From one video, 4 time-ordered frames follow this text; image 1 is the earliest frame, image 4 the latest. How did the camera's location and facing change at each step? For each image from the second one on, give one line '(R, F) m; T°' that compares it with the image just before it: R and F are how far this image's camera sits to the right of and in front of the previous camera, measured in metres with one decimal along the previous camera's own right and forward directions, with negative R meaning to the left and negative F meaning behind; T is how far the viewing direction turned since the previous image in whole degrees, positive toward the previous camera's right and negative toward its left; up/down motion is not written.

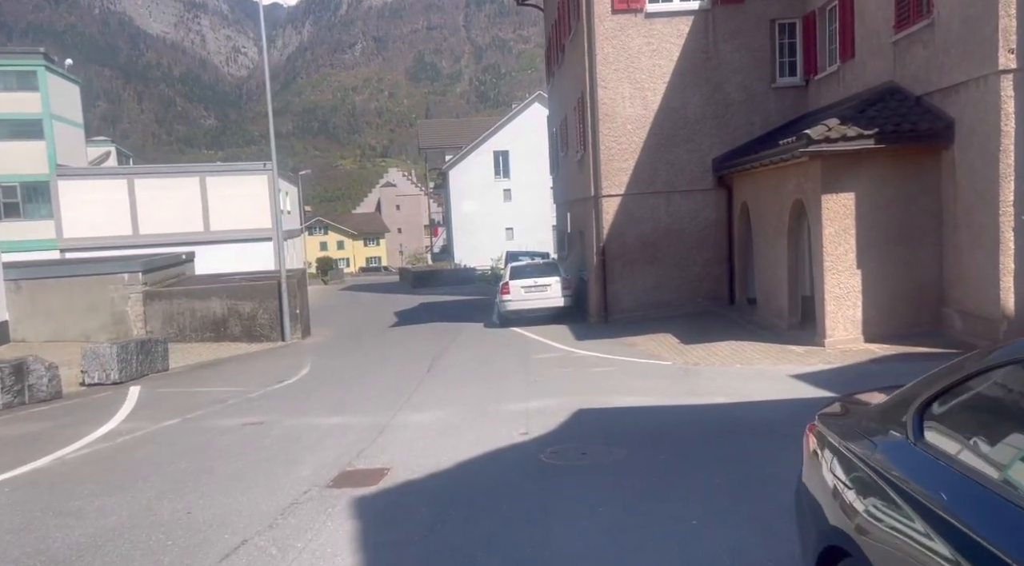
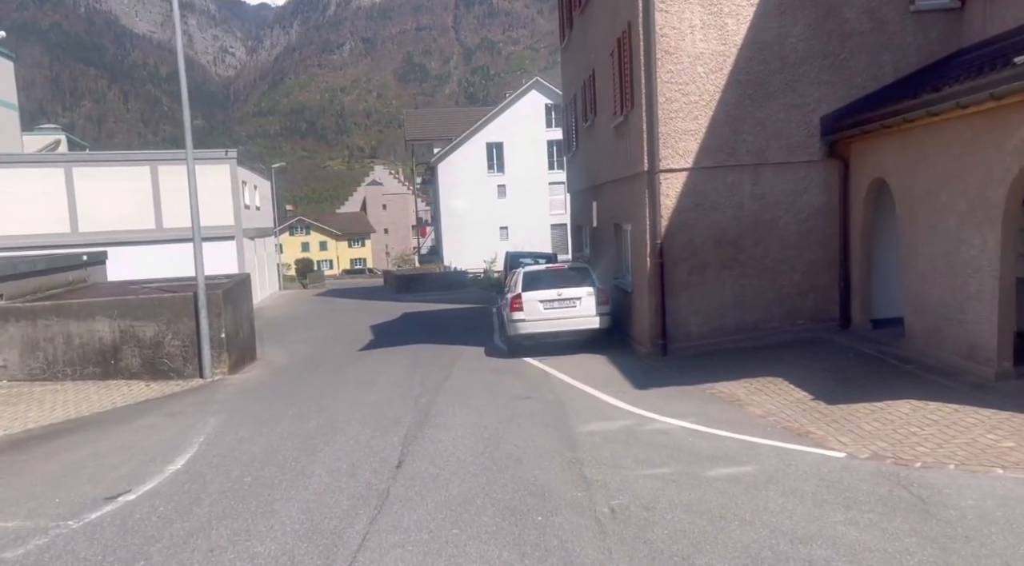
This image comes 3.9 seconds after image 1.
(-0.4, +5.7) m; +1°
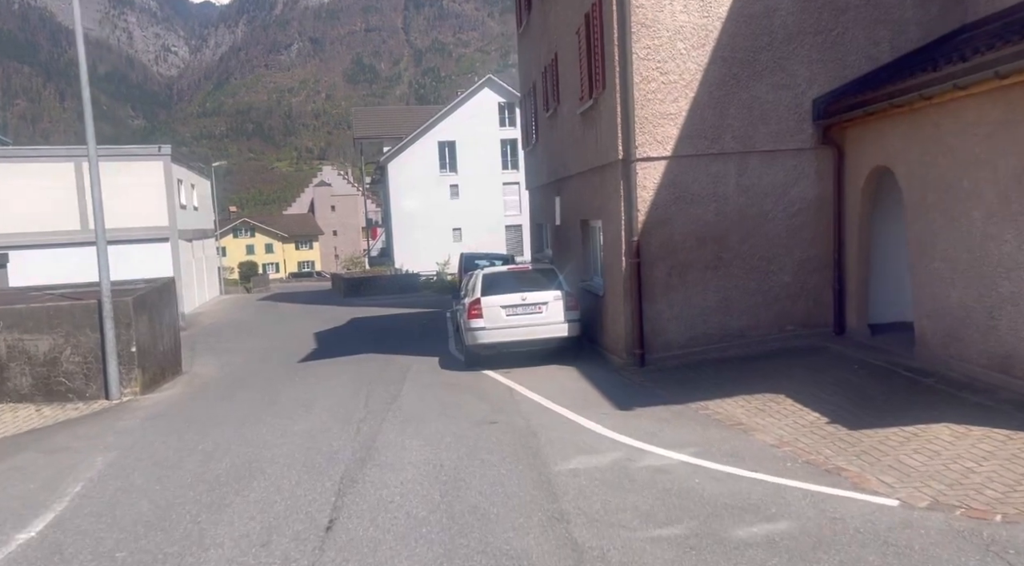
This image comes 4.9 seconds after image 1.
(-0.1, +1.6) m; +3°
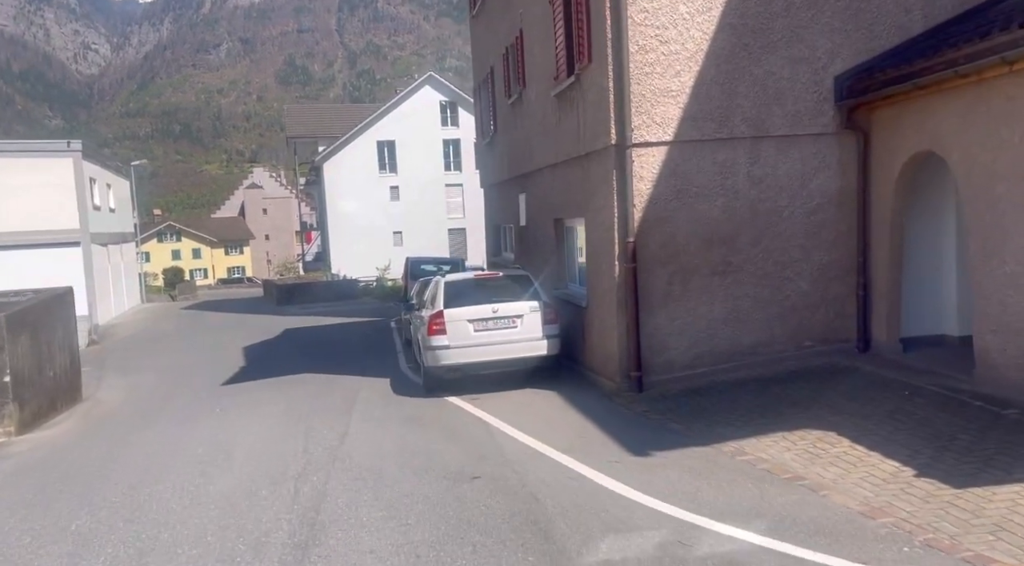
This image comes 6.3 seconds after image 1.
(-0.4, +2.0) m; +4°
